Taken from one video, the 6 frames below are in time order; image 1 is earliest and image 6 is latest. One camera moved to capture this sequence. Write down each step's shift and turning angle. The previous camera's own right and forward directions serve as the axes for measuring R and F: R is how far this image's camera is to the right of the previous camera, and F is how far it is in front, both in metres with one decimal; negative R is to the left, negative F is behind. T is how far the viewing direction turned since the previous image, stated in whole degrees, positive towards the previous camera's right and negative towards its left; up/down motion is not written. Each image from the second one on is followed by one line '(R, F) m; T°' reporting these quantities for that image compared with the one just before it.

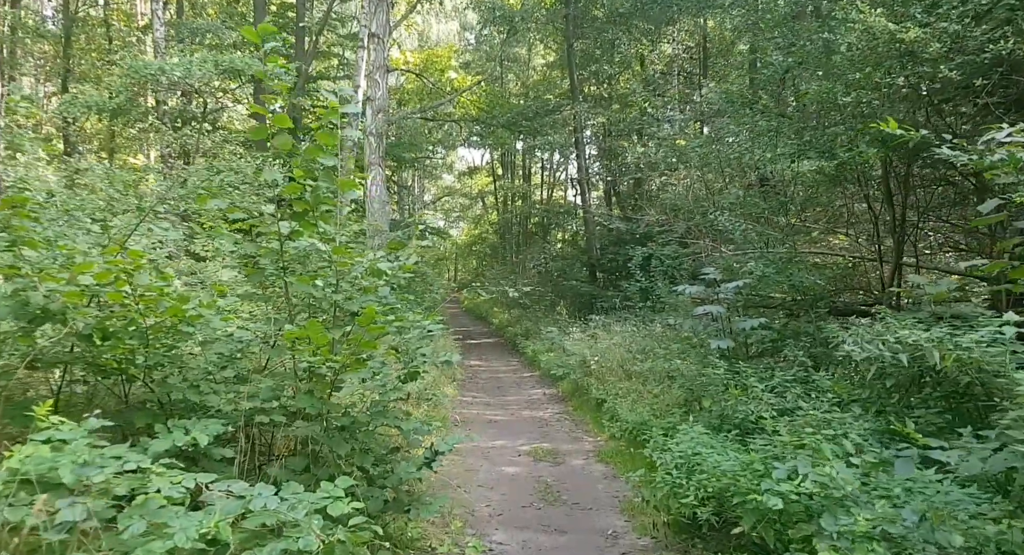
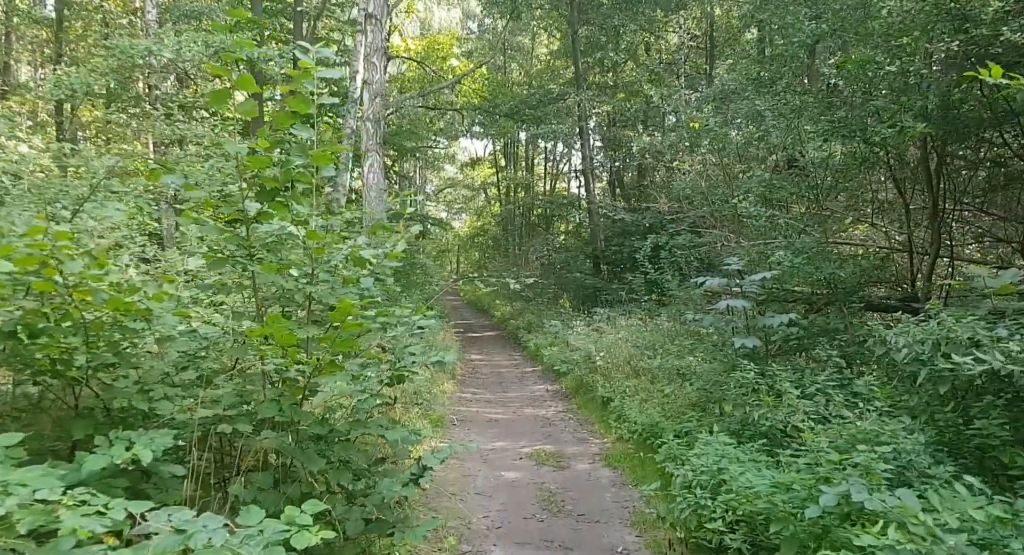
(0.0, +0.6) m; 0°
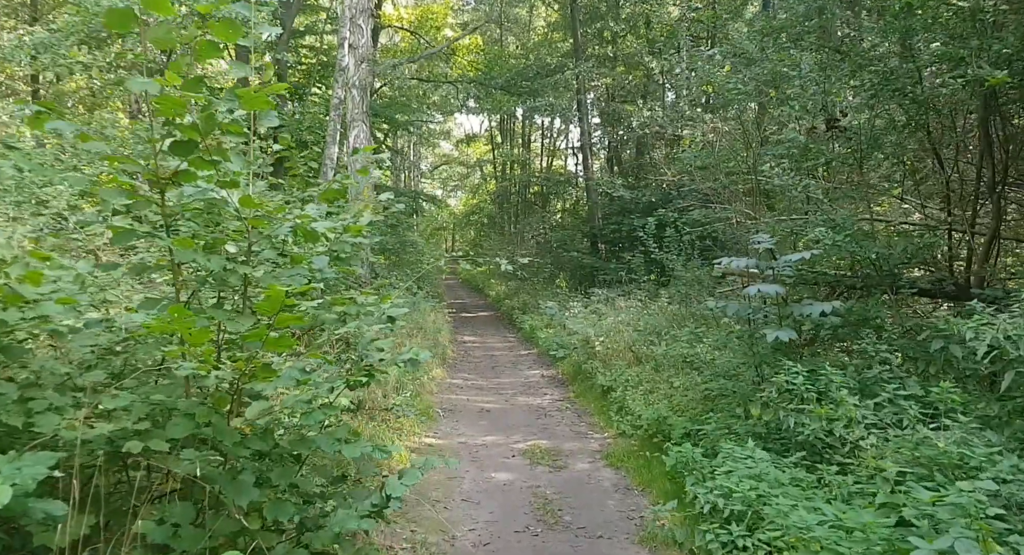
(0.0, +0.8) m; 0°
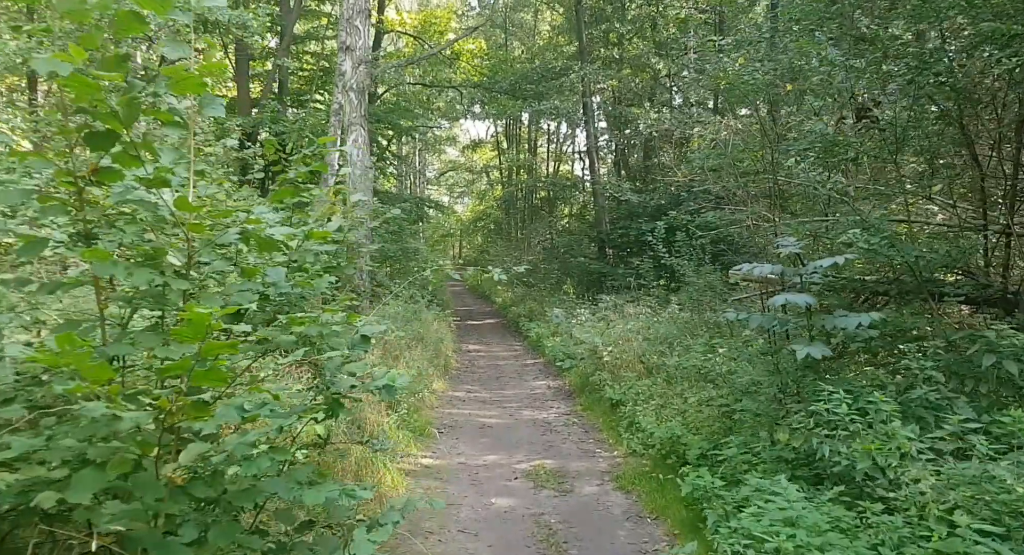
(+0.1, +0.5) m; -1°
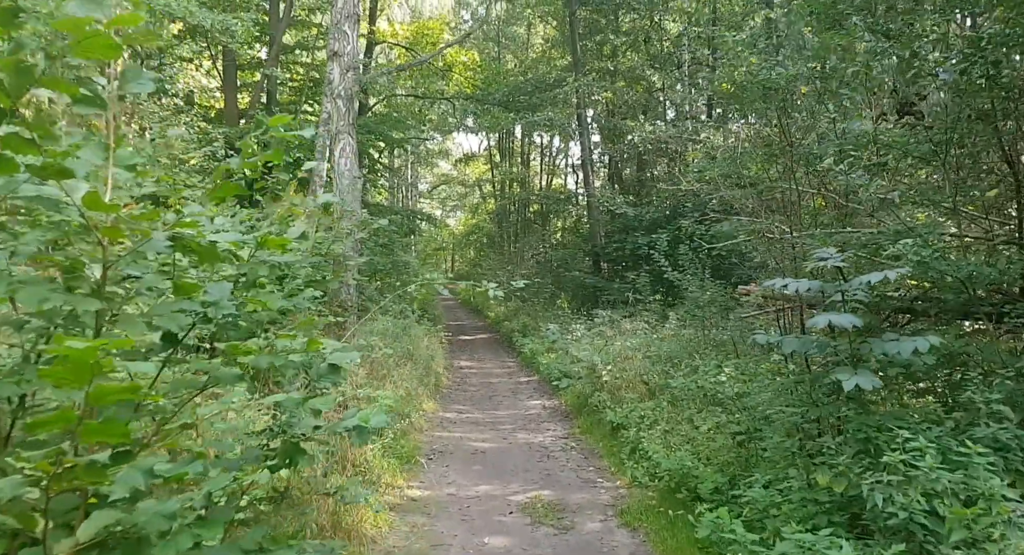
(0.0, +0.5) m; +1°
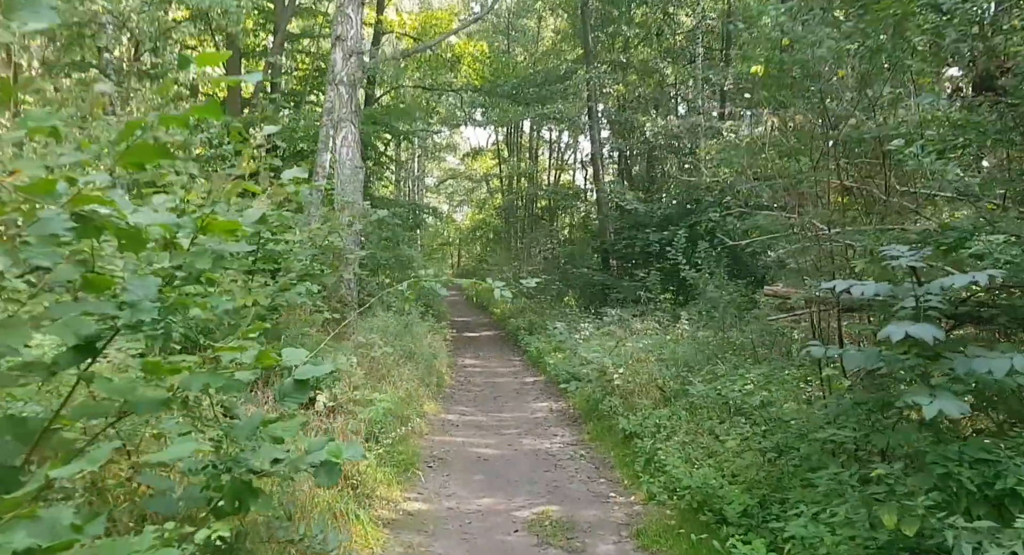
(0.0, +0.5) m; 0°
